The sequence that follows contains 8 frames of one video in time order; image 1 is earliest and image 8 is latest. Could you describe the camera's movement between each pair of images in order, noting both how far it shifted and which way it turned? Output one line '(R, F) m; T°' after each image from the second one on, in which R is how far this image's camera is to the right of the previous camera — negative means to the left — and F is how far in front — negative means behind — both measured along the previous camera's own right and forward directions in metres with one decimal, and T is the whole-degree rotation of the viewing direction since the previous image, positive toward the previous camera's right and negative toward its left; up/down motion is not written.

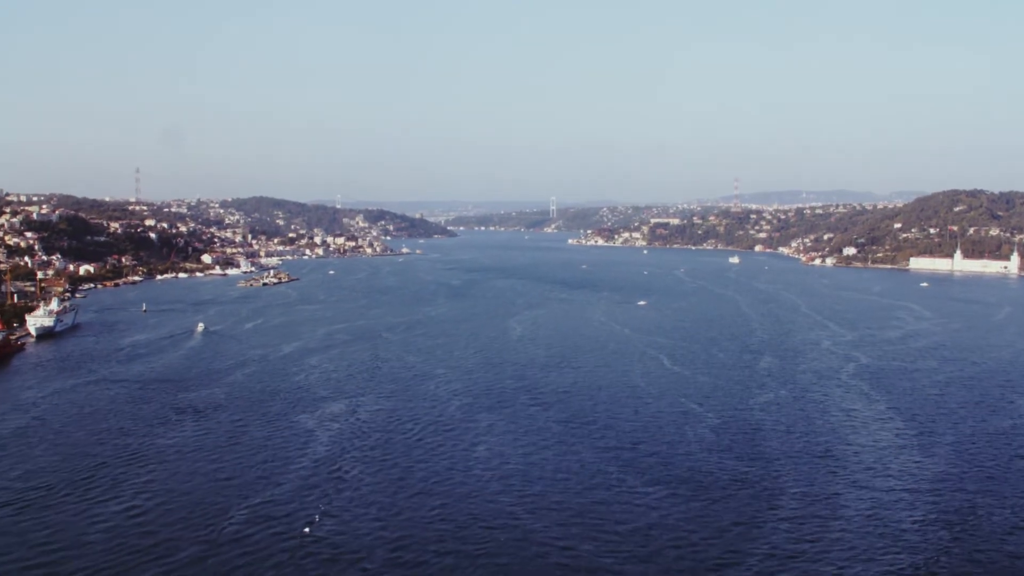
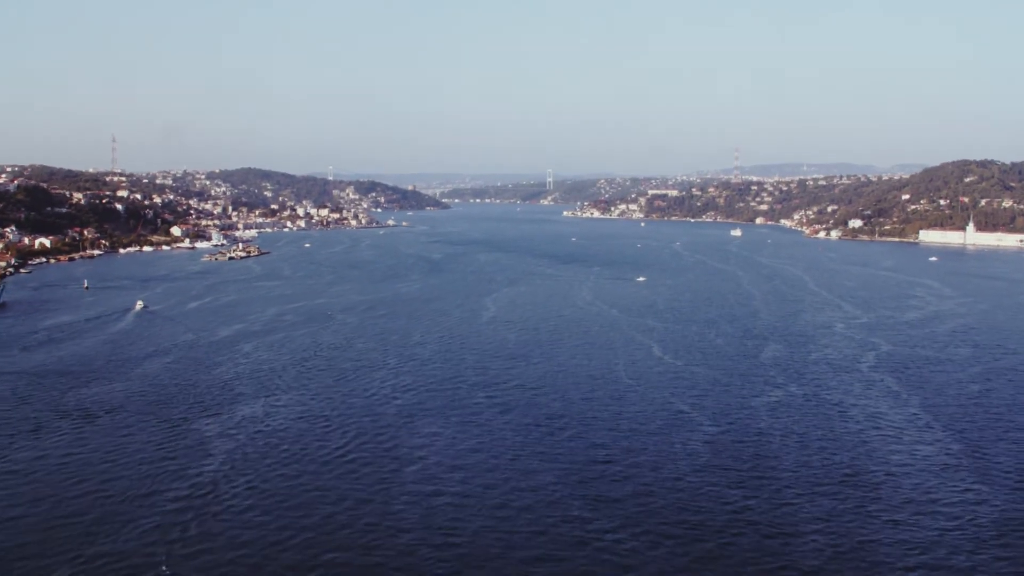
(+0.2, +1.6) m; 0°
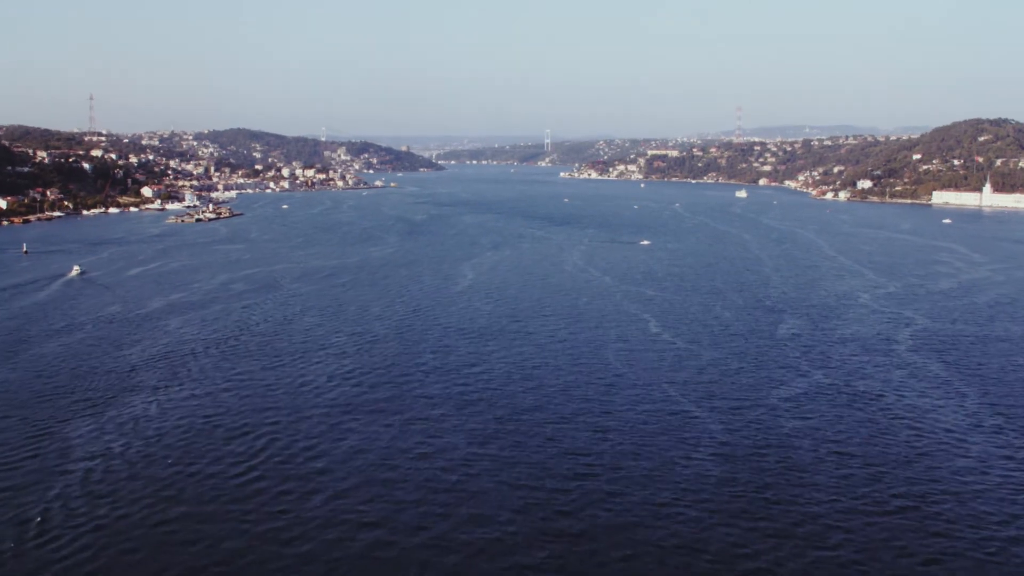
(+0.2, +1.5) m; 0°
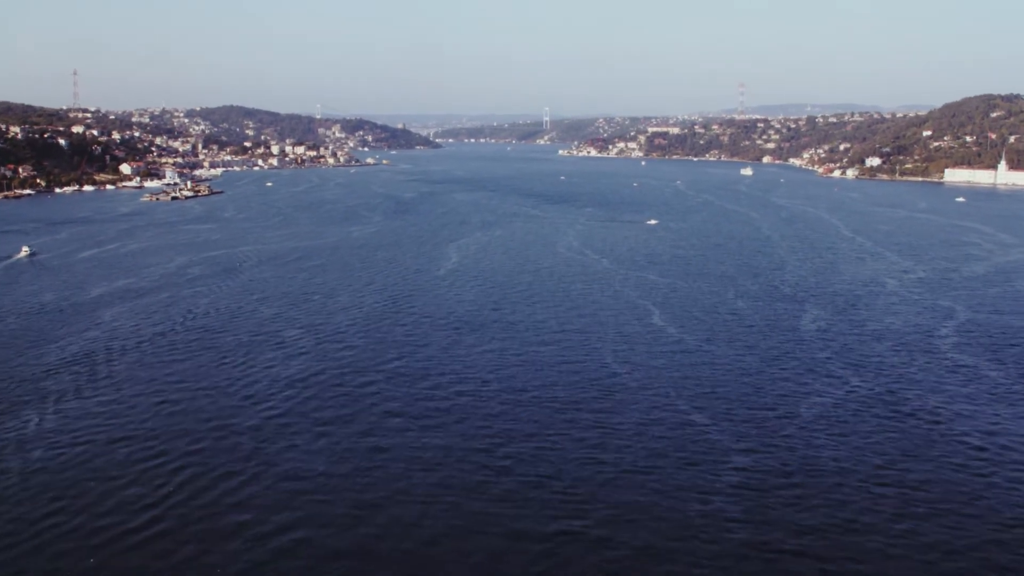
(+0.1, +1.1) m; 0°
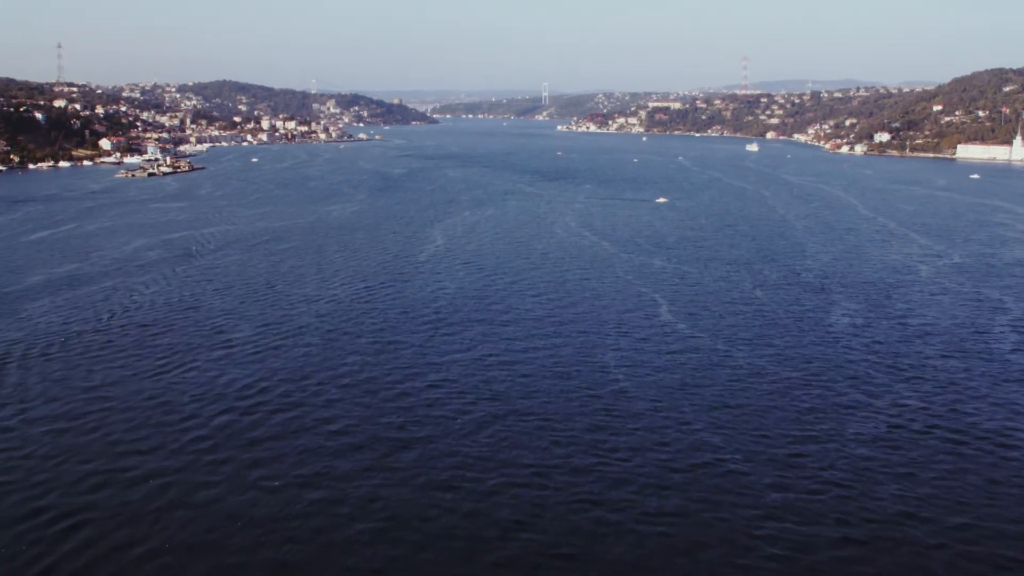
(+0.1, +1.0) m; 0°
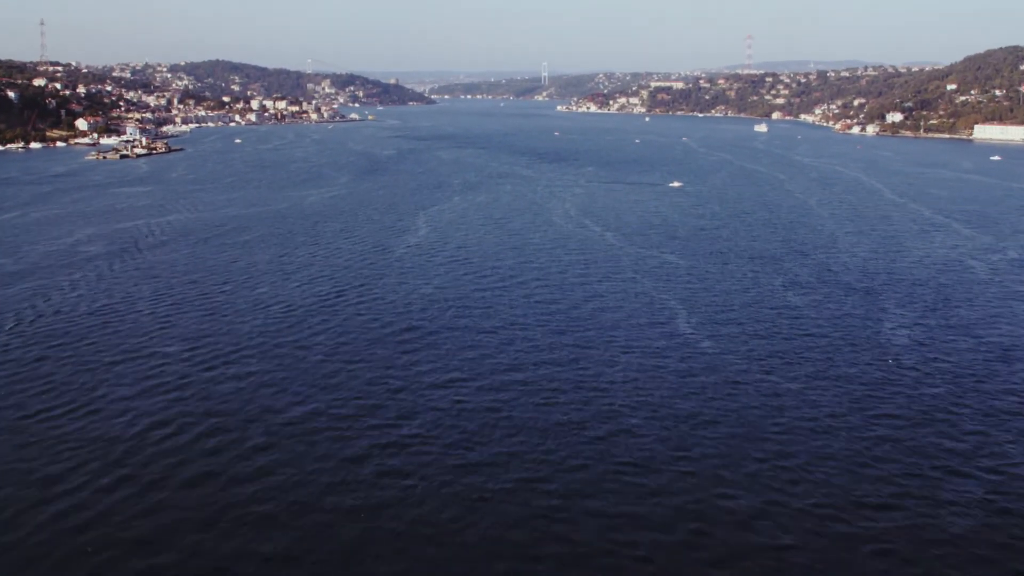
(0.0, +1.1) m; 0°
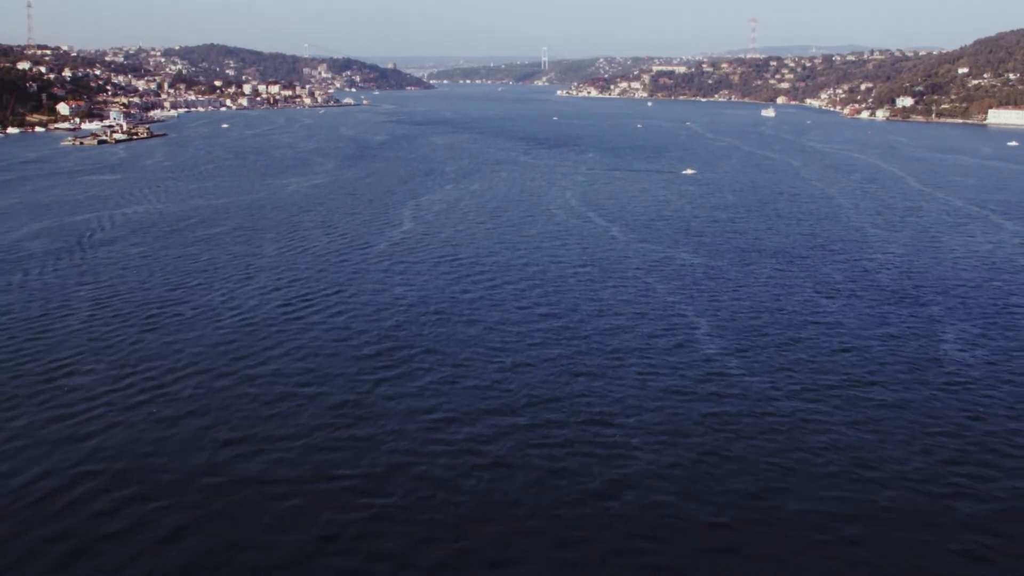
(0.0, +0.8) m; 0°
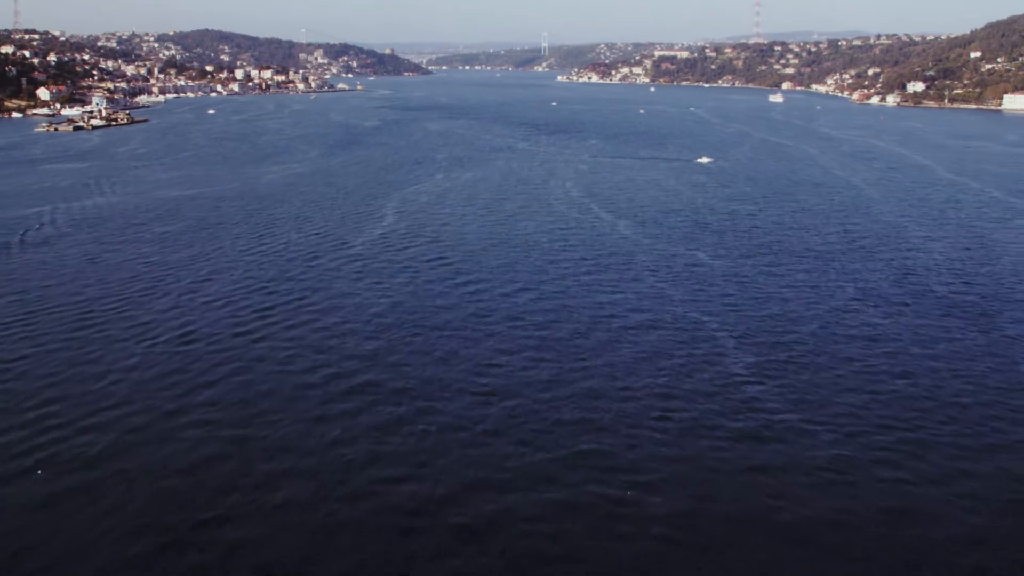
(0.0, +0.8) m; 0°
